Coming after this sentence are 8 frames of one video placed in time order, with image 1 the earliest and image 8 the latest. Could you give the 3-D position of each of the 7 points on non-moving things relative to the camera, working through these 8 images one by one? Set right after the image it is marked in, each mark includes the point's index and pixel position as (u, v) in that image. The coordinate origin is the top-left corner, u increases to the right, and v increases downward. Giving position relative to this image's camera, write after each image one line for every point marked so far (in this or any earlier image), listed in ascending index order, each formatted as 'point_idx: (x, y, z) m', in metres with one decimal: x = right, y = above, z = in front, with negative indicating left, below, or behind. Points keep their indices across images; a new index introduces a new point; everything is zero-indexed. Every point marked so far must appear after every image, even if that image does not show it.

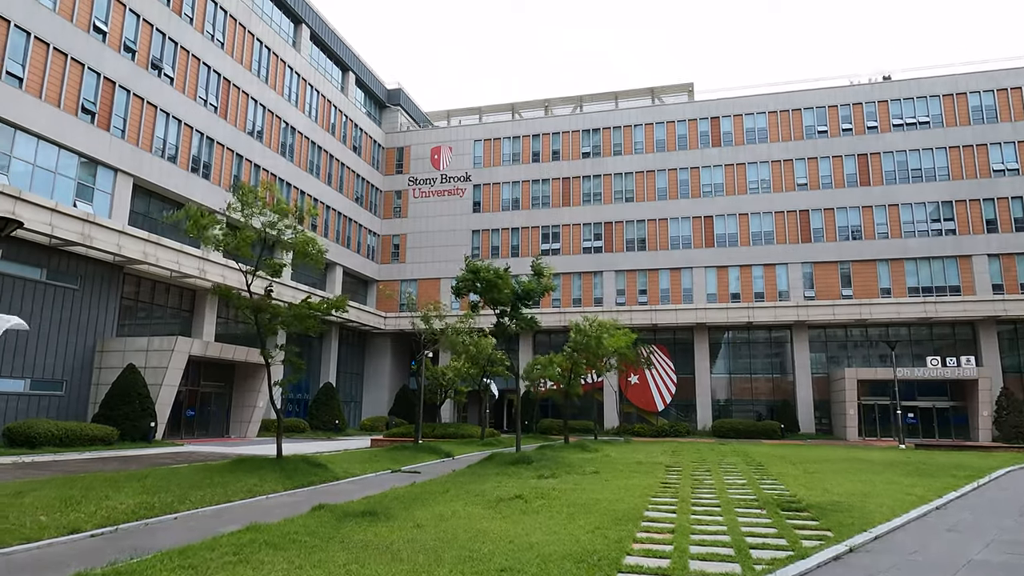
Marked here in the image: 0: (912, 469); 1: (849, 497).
0: (+9.3, -4.2, +15.5) m
1: (+5.6, -3.5, +10.9) m
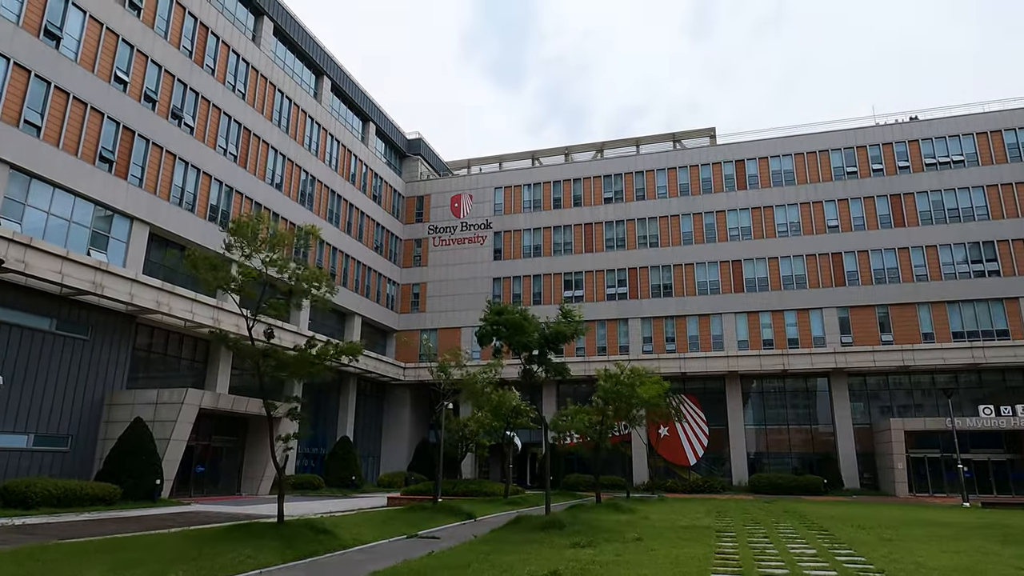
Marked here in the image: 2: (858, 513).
0: (+10.0, -5.0, +13.5) m
1: (+6.1, -3.9, +9.1) m
2: (+10.0, -6.5, +19.2) m
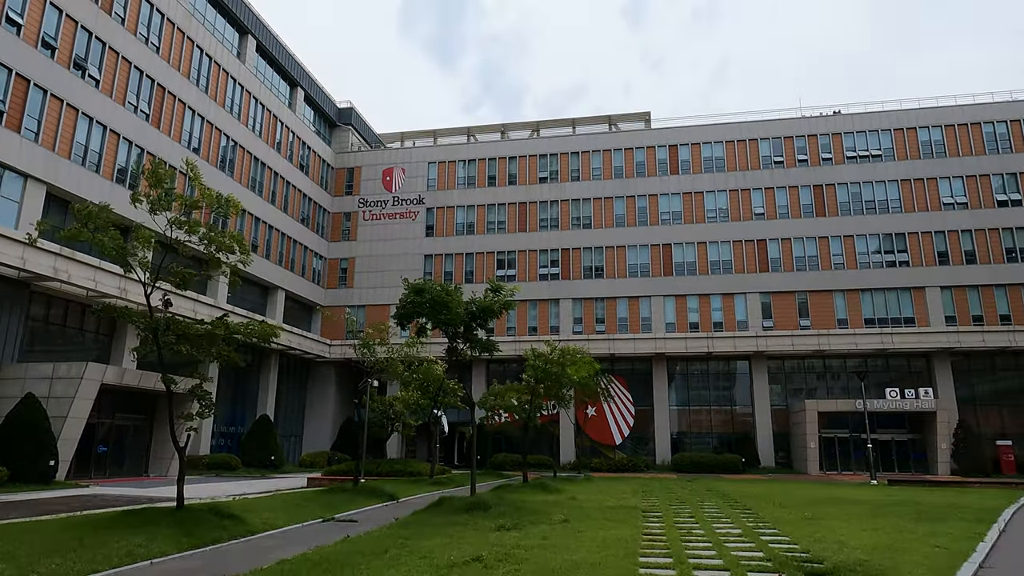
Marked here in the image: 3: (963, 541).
0: (+8.4, -4.7, +13.9) m
1: (+5.0, -3.7, +9.1) m
2: (+7.8, -6.0, +19.6) m
3: (+7.0, -3.9, +10.2) m
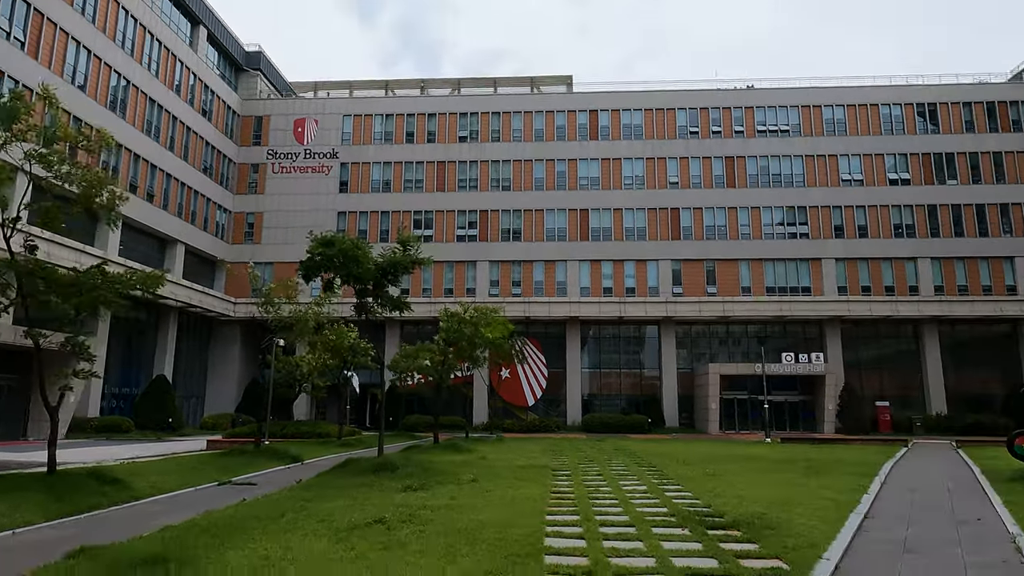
0: (+6.5, -4.0, +14.6) m
1: (+3.7, -3.1, +9.4) m
2: (+5.1, -4.9, +20.3) m
3: (+5.5, -3.4, +10.8) m
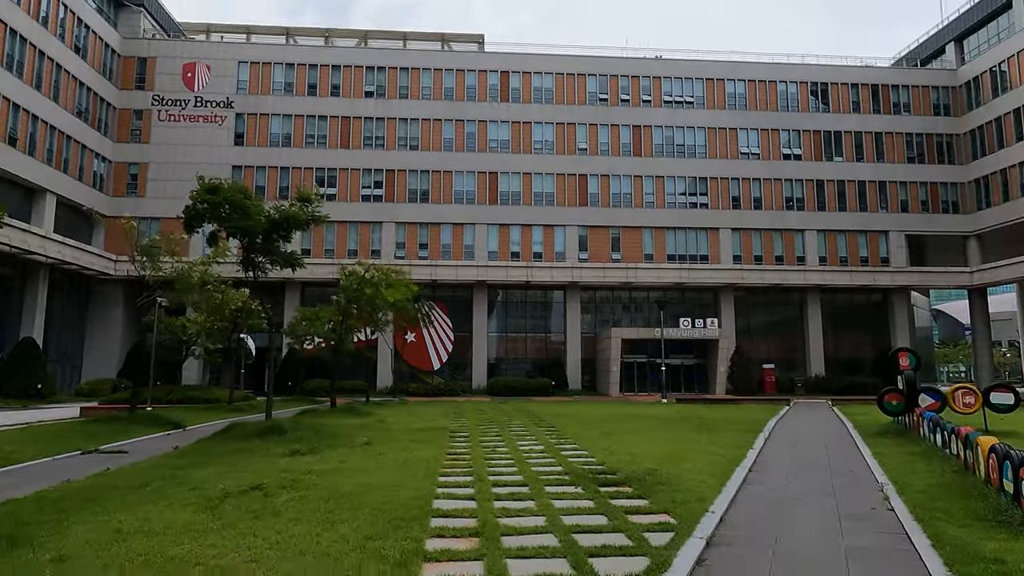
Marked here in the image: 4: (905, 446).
0: (+4.2, -3.1, +15.1) m
1: (+2.2, -2.5, +9.6) m
2: (+2.1, -3.8, +20.6) m
3: (+3.8, -2.7, +11.1) m
4: (+6.5, -2.6, +11.1) m
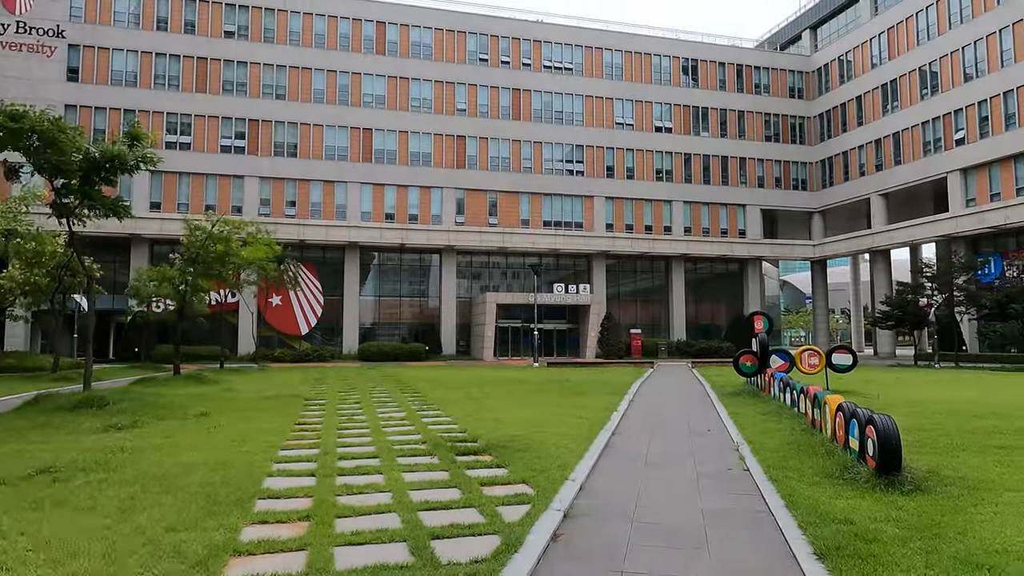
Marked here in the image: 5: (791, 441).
0: (+1.2, -2.3, +15.0) m
1: (+0.2, -2.0, +9.2) m
2: (-1.9, -2.6, +20.0) m
3: (+1.5, -2.1, +11.0) m
4: (+4.2, -2.0, +11.4) m
5: (+3.3, -1.8, +7.9) m
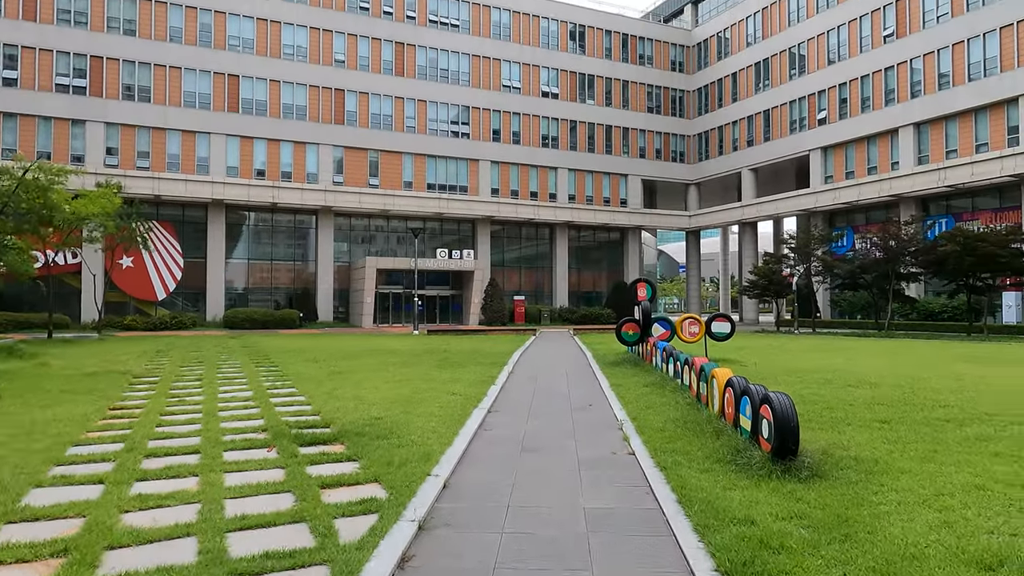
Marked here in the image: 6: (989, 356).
0: (-1.5, -1.5, +14.0) m
1: (-1.5, -1.5, +8.1) m
2: (-5.4, -1.6, +18.4) m
3: (-0.5, -1.5, +10.1) m
4: (+2.1, -1.5, +11.0) m
5: (+1.8, -1.4, +7.3) m
6: (+9.8, -1.4, +13.6) m
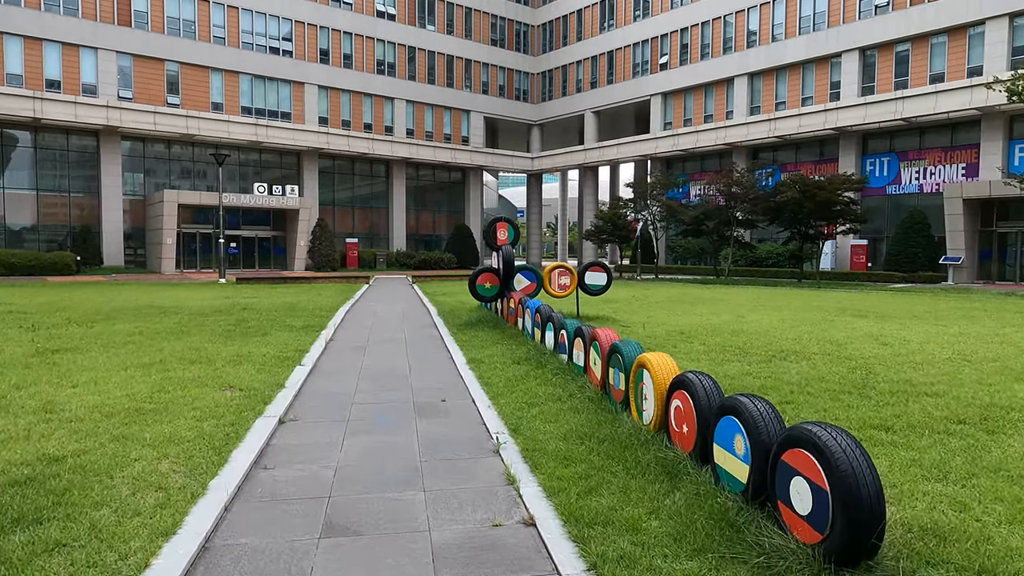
0: (-4.3, -0.5, +10.3) m
1: (-2.9, -1.0, +4.6) m
2: (-9.1, -0.3, +13.7) m
3: (-2.4, -0.9, +6.8) m
4: (-0.1, -0.7, +8.3) m
5: (+0.5, -1.0, +4.7) m
6: (+6.7, -0.4, +12.6) m
